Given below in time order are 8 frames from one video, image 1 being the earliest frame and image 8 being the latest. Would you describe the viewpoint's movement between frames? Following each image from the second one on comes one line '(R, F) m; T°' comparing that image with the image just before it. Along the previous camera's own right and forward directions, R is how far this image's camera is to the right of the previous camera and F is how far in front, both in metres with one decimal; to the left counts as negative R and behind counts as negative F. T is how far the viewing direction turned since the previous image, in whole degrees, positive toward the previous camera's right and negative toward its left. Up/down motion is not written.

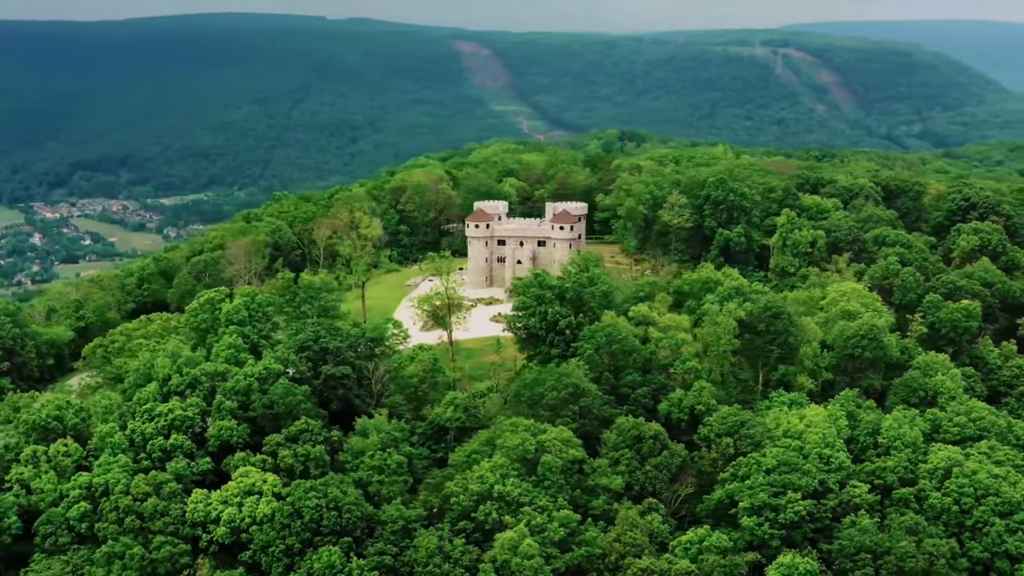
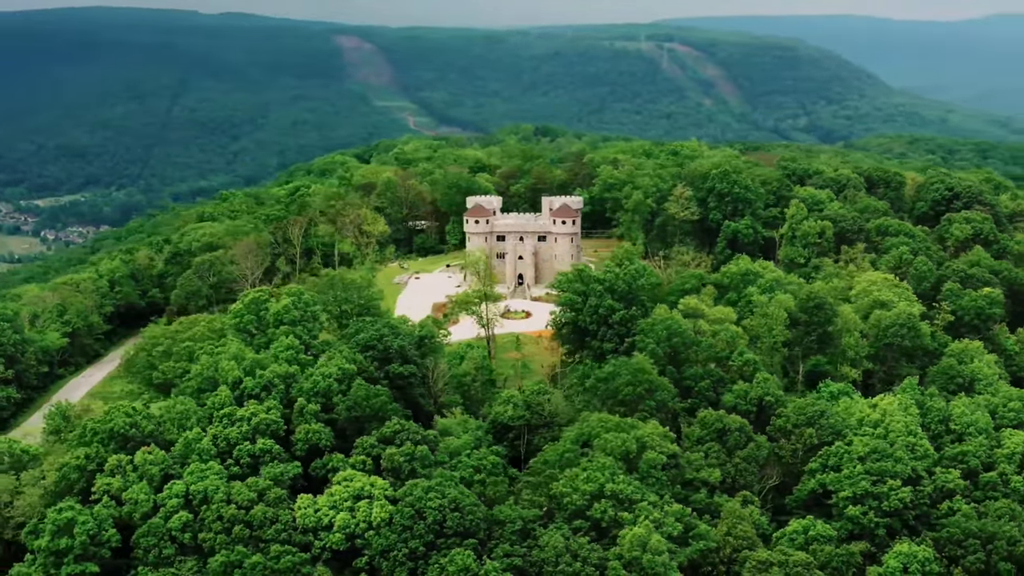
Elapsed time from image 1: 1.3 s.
(-7.4, +1.0) m; +6°
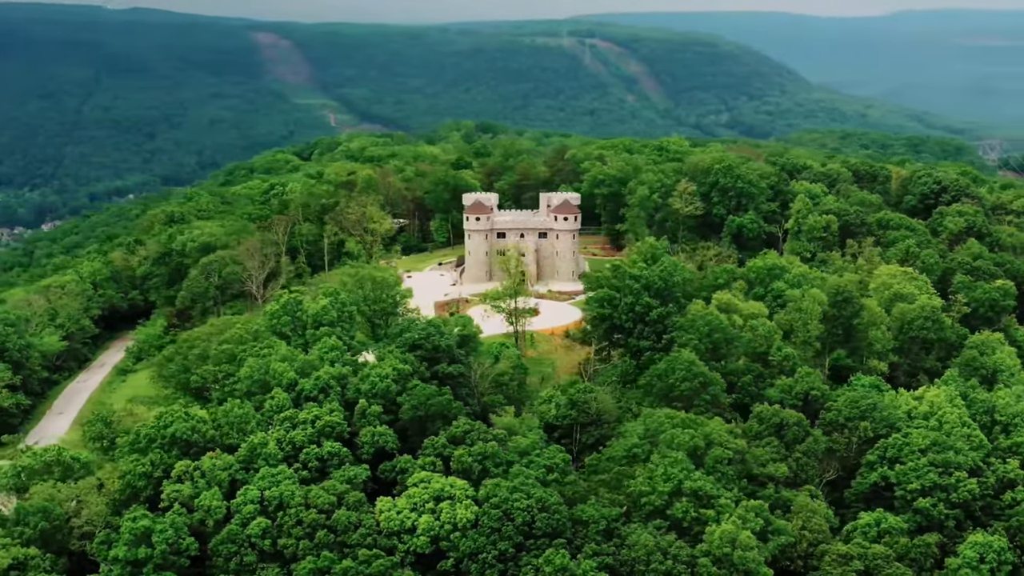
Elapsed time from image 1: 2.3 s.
(-5.1, +0.6) m; +4°
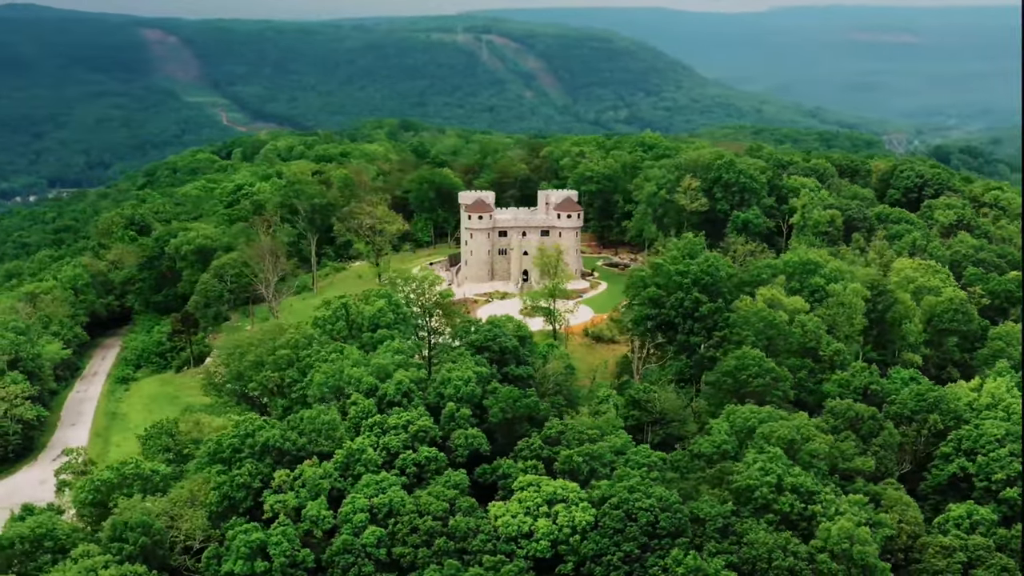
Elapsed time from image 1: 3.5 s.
(-6.8, +0.8) m; +5°
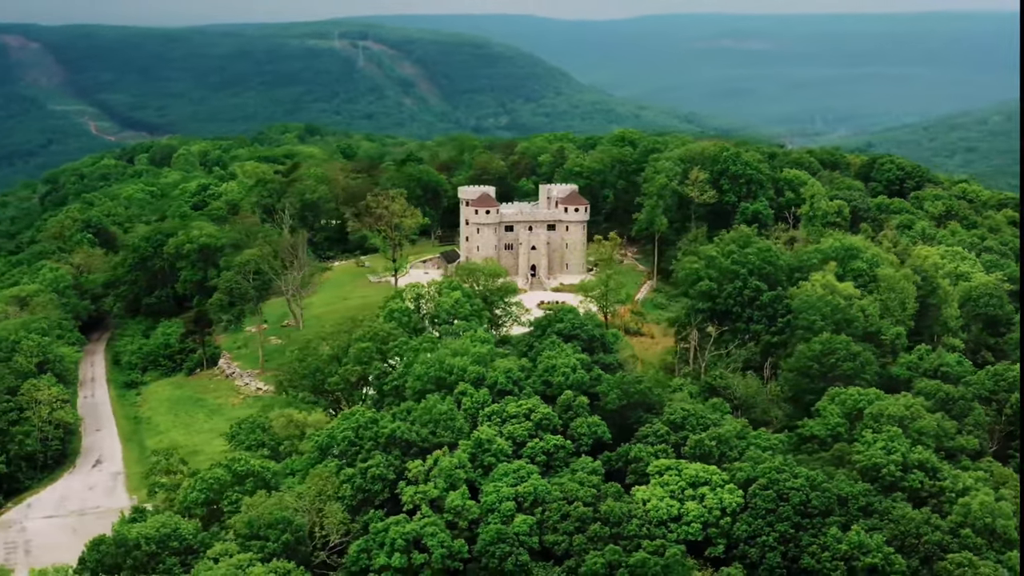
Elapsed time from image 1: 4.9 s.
(-8.2, +1.2) m; +6°
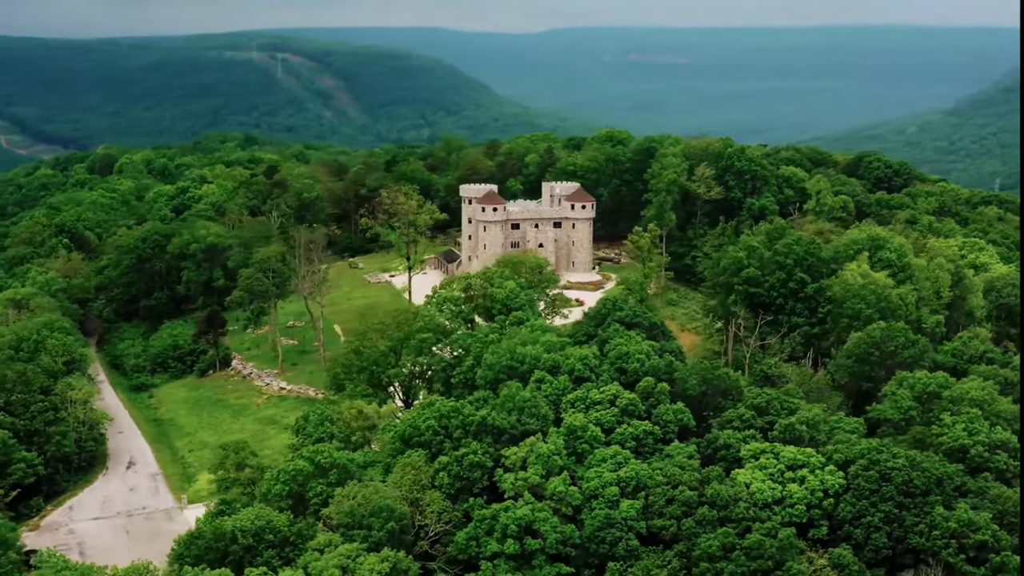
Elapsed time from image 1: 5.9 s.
(-5.5, +0.8) m; +4°
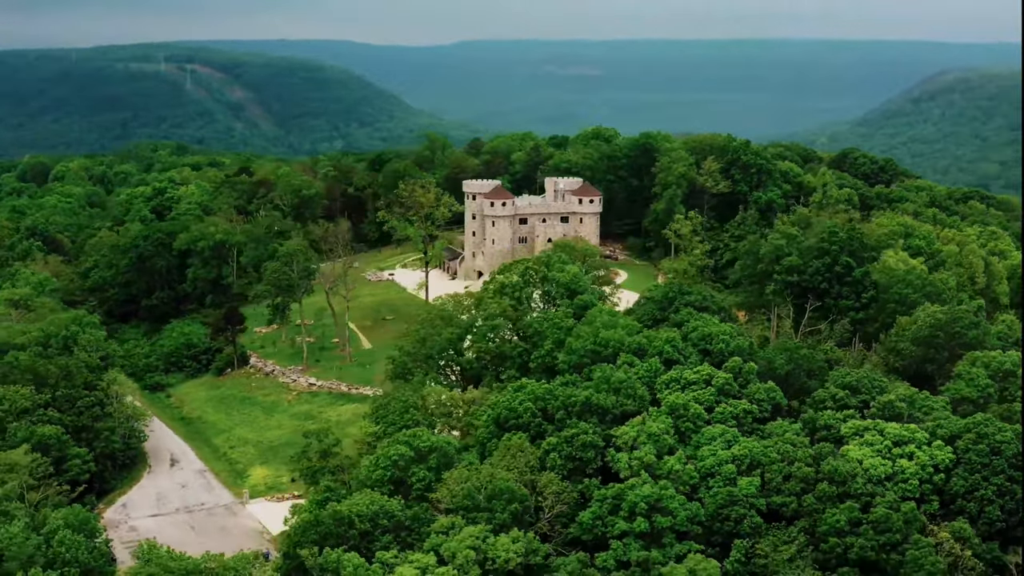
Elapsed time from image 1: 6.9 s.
(-6.0, +0.9) m; +4°
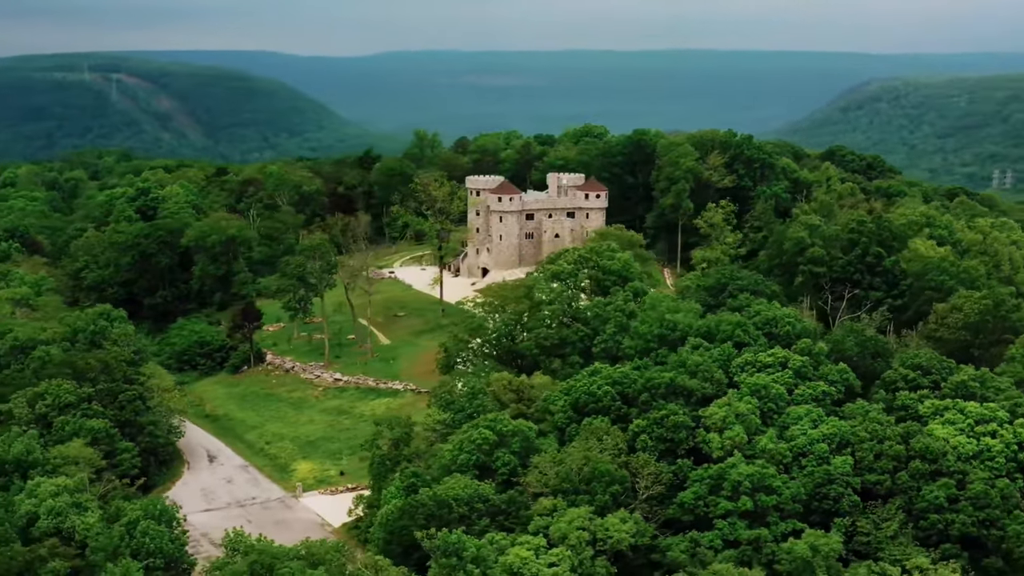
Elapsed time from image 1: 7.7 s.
(-4.6, +0.7) m; +3°
